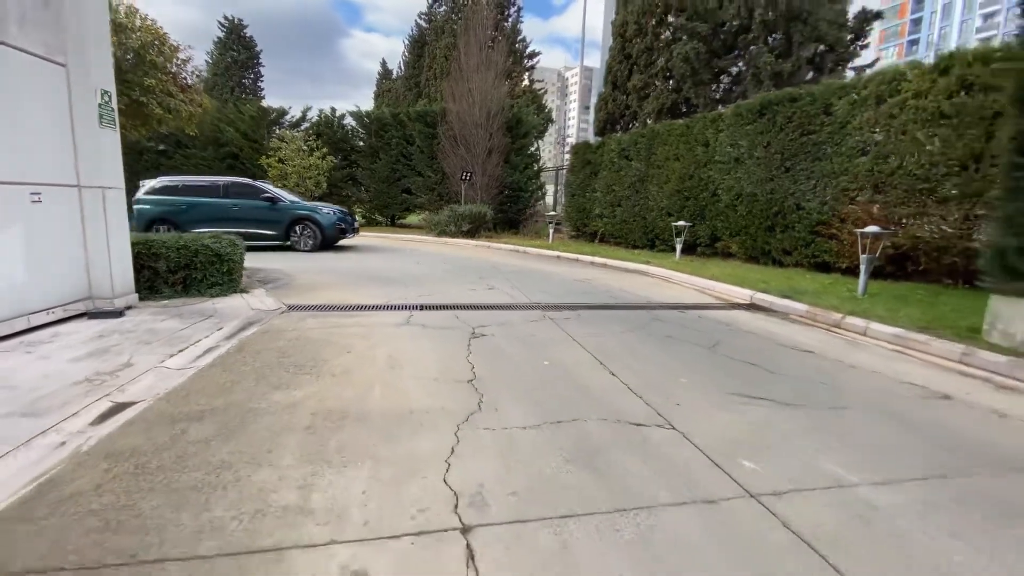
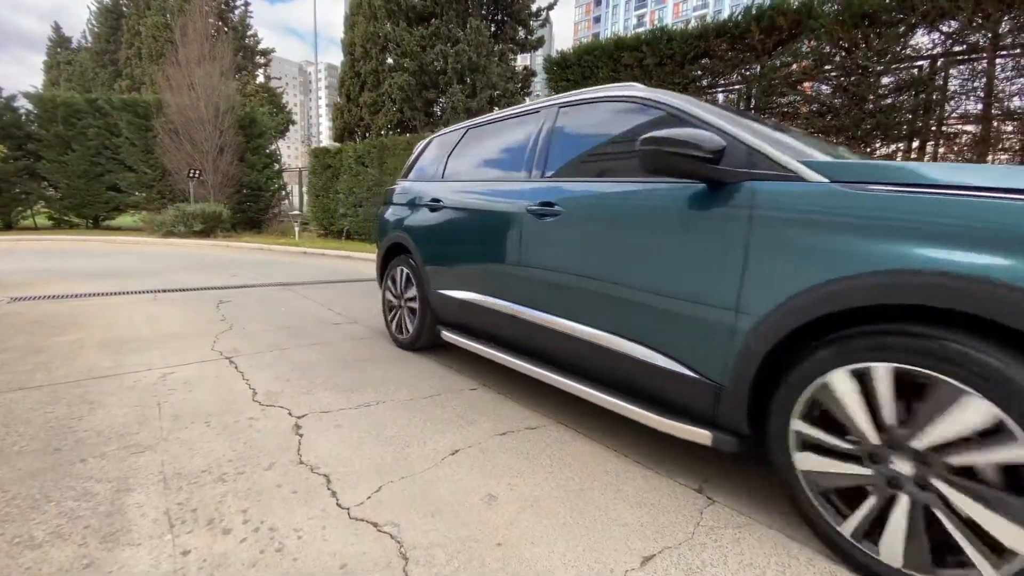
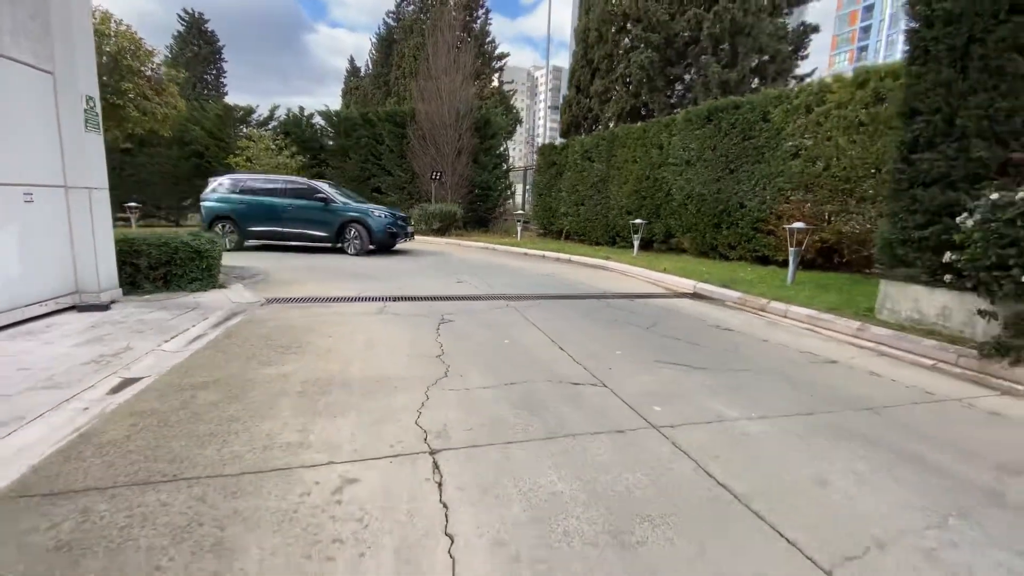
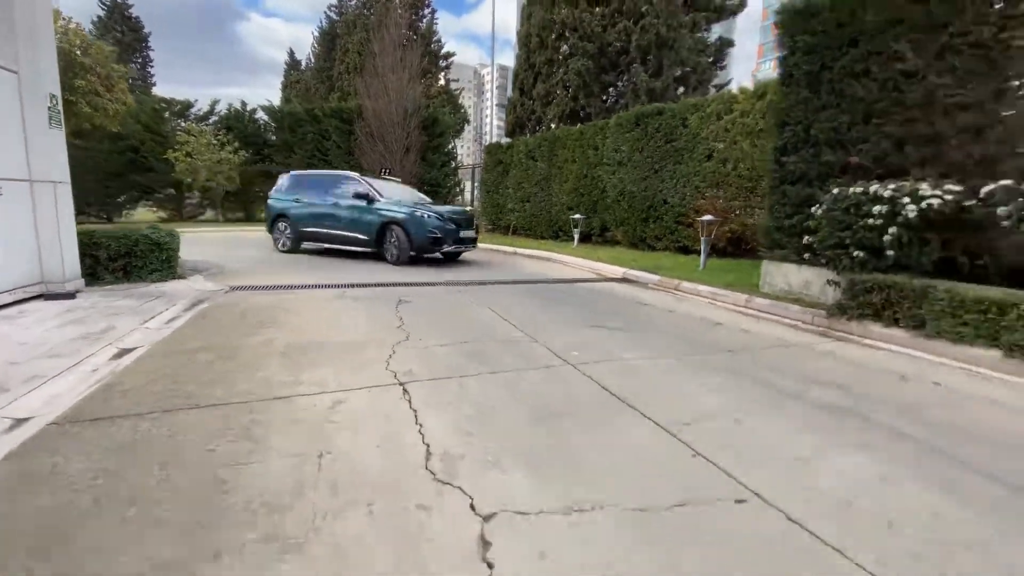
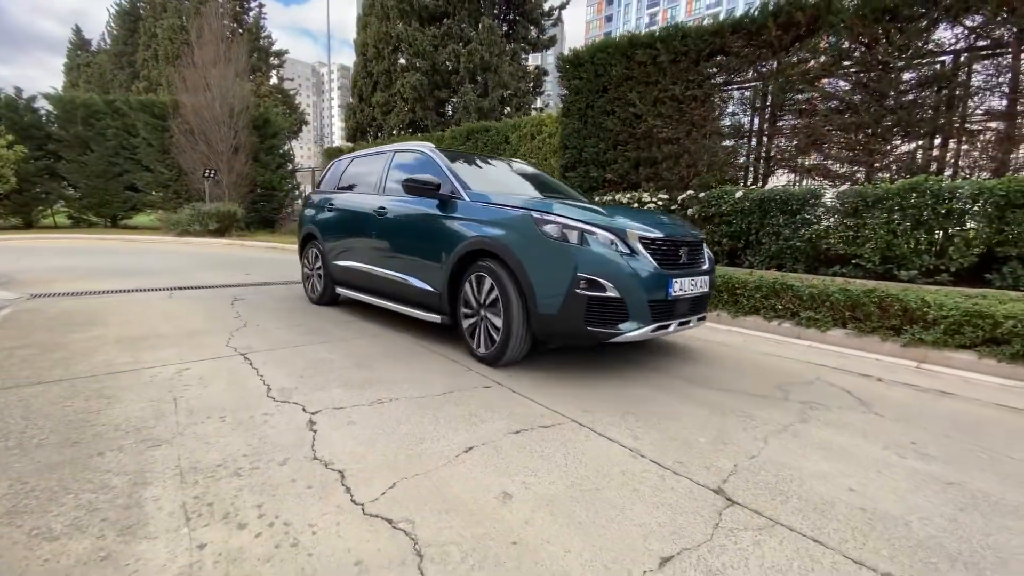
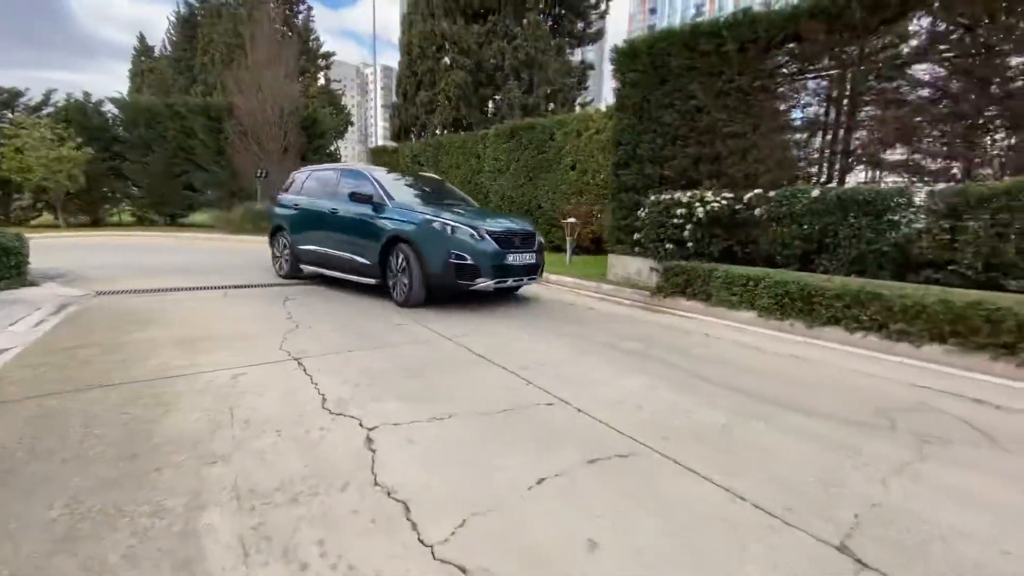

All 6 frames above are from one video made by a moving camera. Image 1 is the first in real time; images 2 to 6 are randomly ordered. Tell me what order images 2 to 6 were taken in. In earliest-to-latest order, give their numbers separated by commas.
3, 4, 6, 5, 2
